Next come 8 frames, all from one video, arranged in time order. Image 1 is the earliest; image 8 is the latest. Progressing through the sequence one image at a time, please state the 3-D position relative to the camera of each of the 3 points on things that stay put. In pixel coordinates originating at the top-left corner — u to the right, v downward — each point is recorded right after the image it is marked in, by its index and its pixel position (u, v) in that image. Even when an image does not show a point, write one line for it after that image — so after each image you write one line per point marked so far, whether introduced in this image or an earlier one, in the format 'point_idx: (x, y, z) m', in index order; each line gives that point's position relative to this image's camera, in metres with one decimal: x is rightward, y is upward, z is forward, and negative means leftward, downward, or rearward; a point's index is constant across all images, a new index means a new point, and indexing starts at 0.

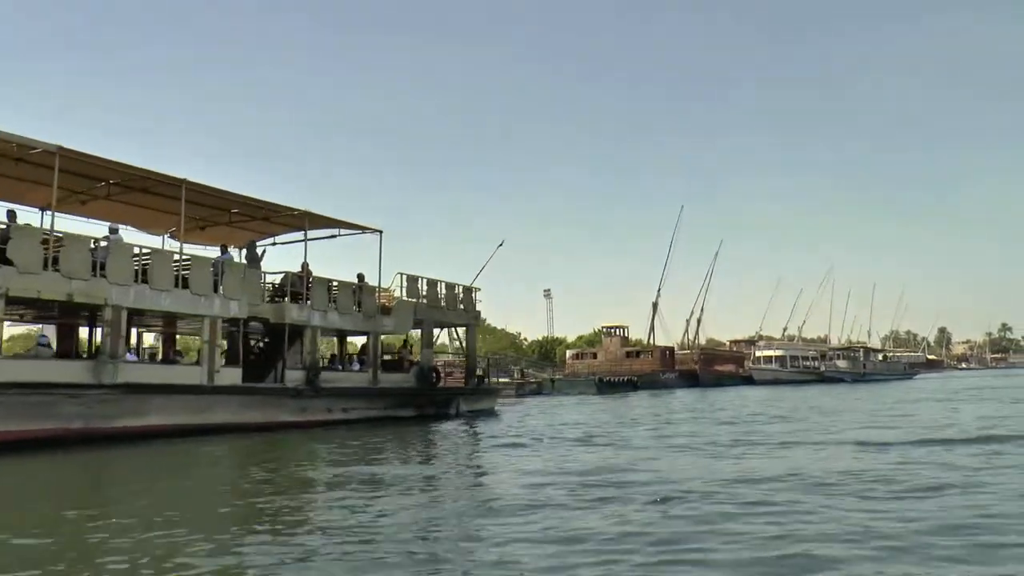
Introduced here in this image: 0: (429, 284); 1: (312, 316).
0: (-2.1, +0.1, +20.0) m
1: (-4.1, -0.6, +17.1) m
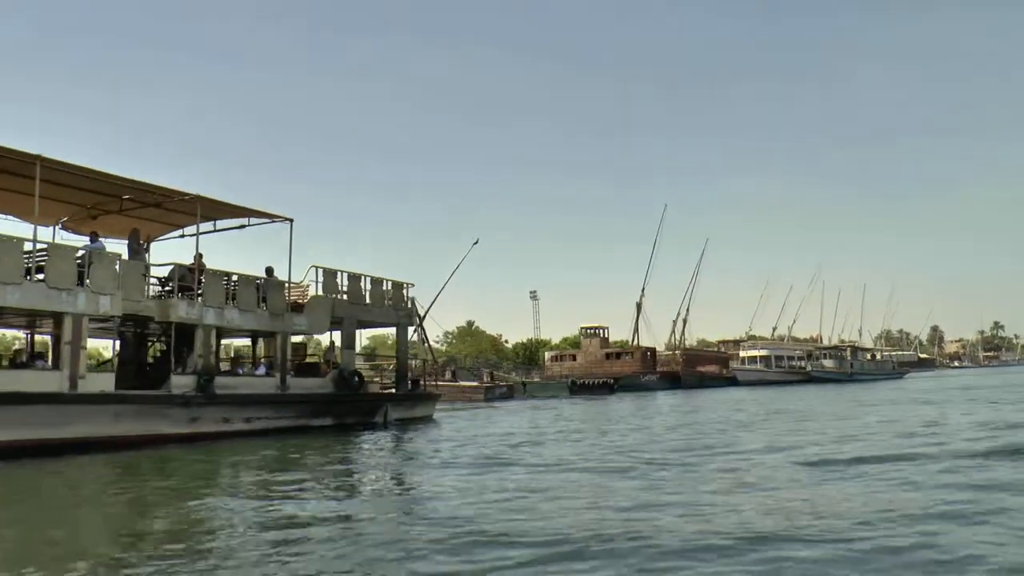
0: (-3.5, +0.2, +18.1) m
1: (-5.6, -0.5, +15.2) m
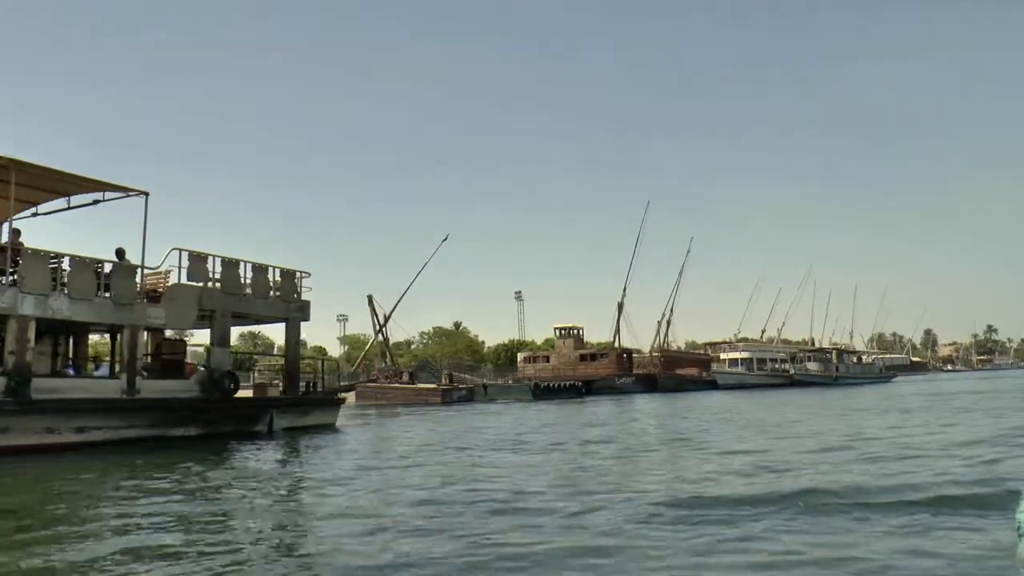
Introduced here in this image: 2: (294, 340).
0: (-5.4, +0.4, +15.5) m
1: (-7.4, -0.2, +12.6) m
2: (-4.4, -1.1, +16.9) m
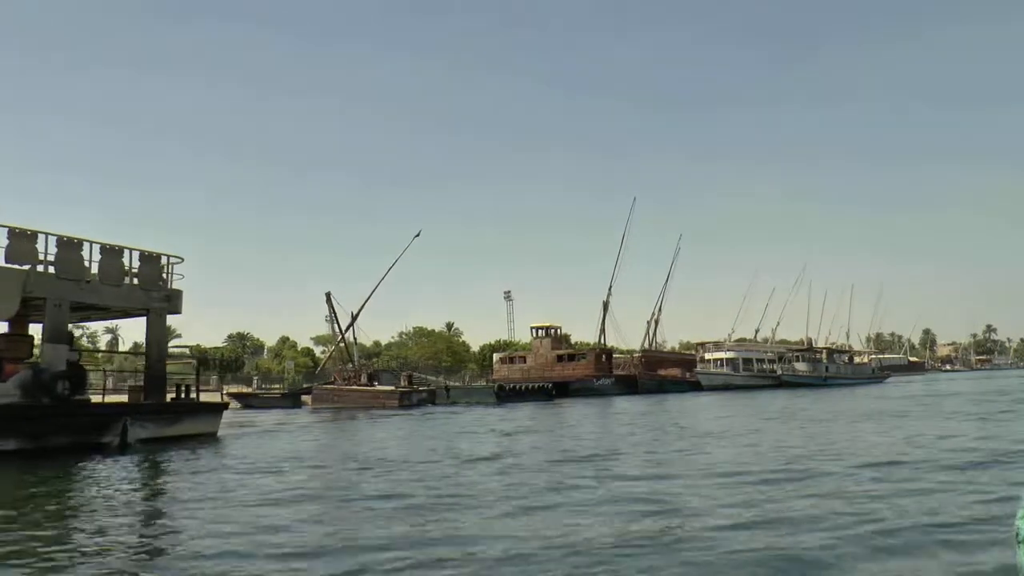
0: (-7.1, +0.7, +13.1) m
1: (-9.2, 0.0, +10.2) m
2: (-6.1, -0.8, +14.5) m
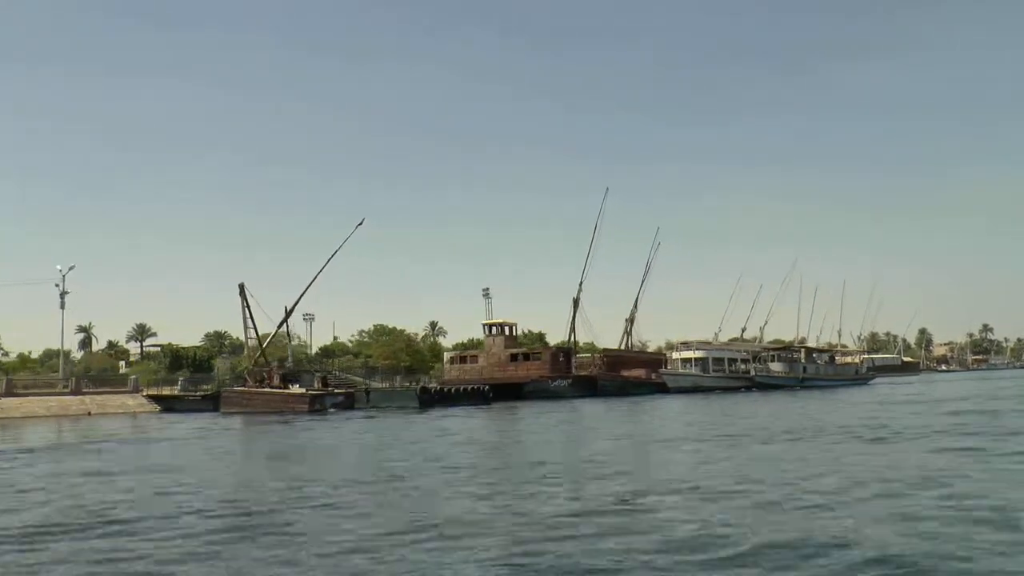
0: (-10.3, +1.1, +9.1) m
1: (-12.3, +0.4, +6.2) m
2: (-9.3, -0.4, +10.4) m
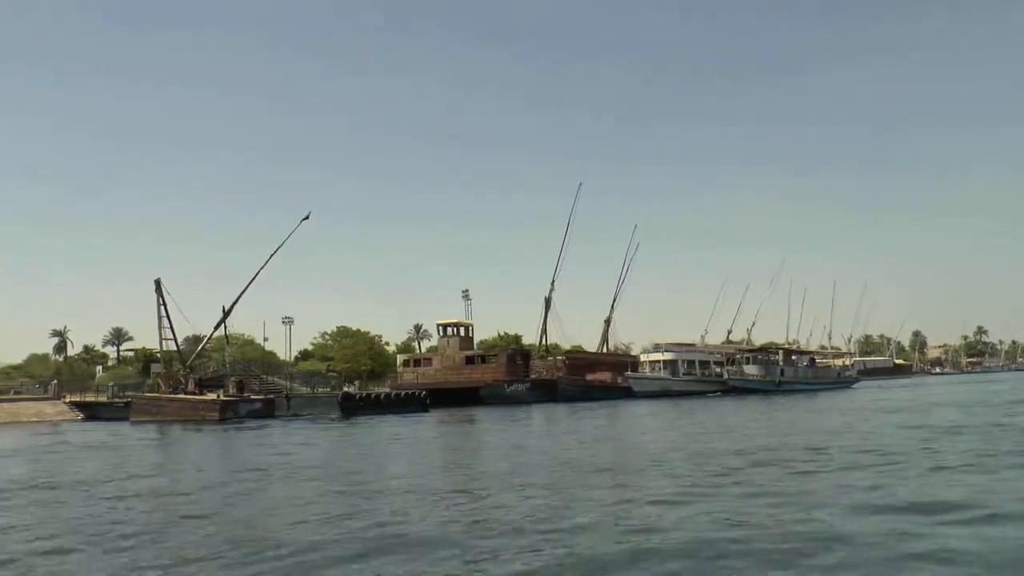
0: (-12.8, +1.2, +6.0) m
1: (-14.9, +0.6, +3.1) m
2: (-11.8, -0.2, +7.3) m
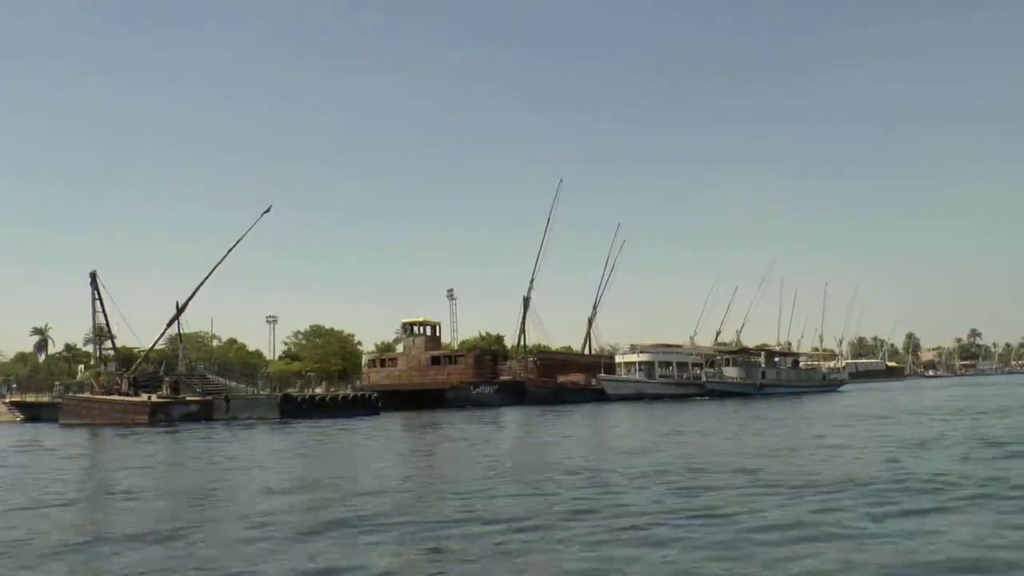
0: (-14.6, +1.4, +4.1) m
1: (-16.6, +0.8, +1.2) m
2: (-13.6, -0.1, +5.5) m
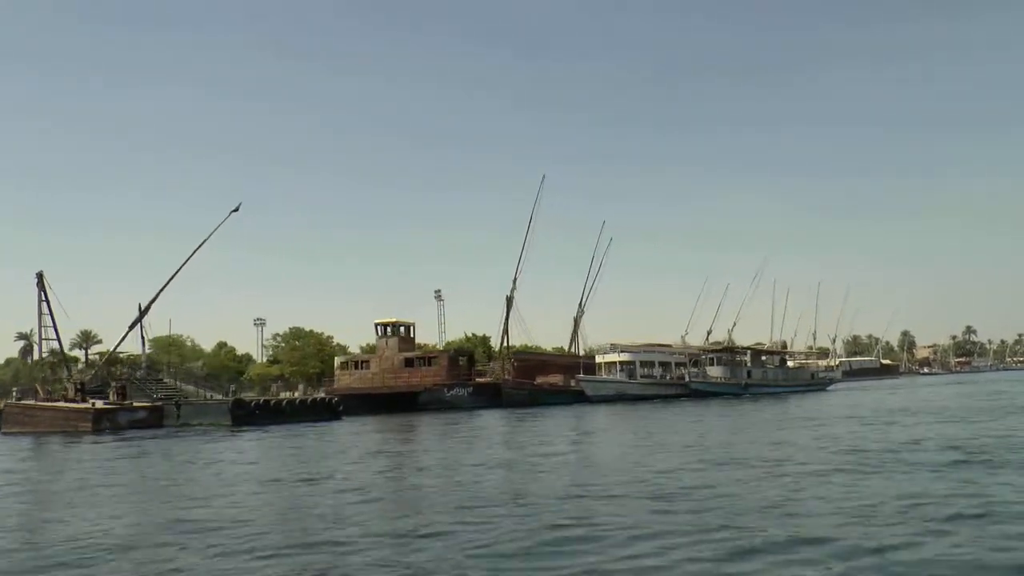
0: (-15.9, +1.4, +2.8) m
1: (-17.9, +0.8, -0.1) m
2: (-14.9, -0.1, +4.1) m
